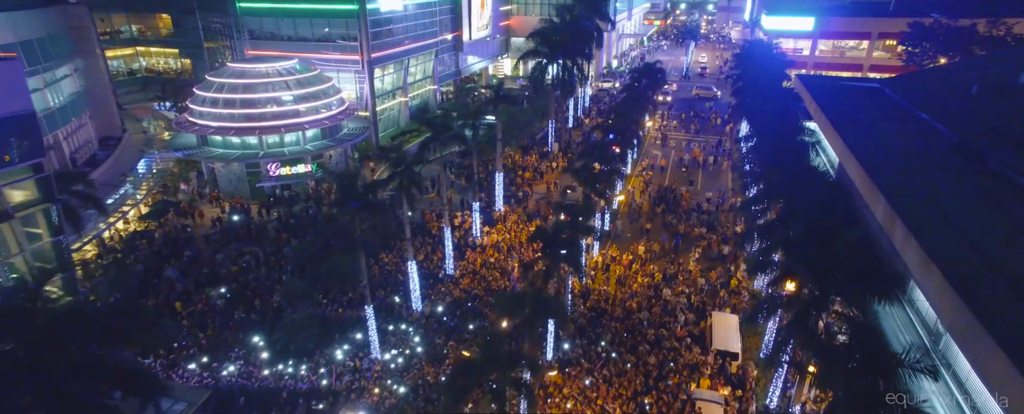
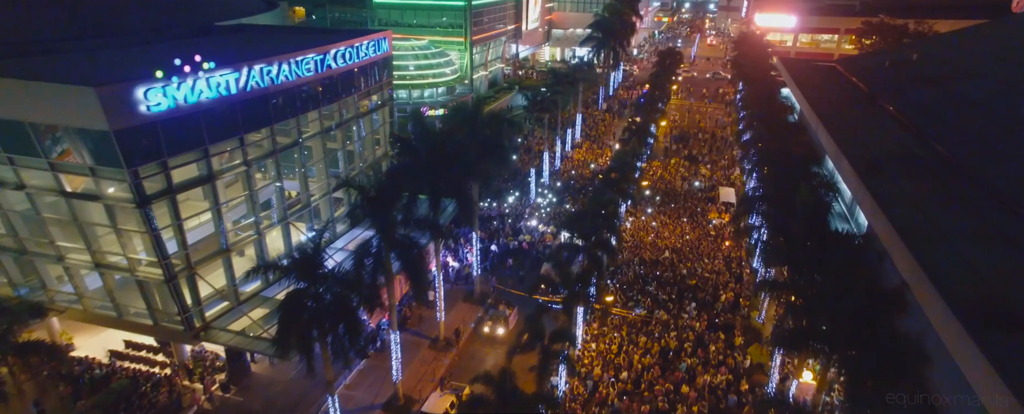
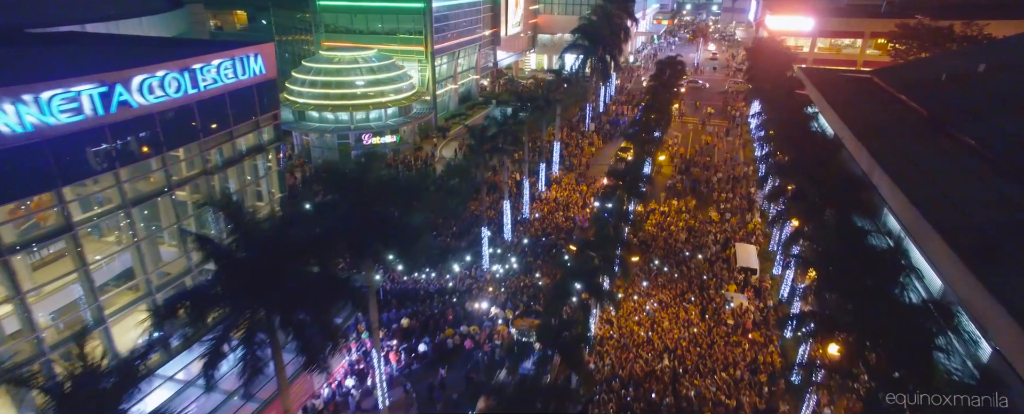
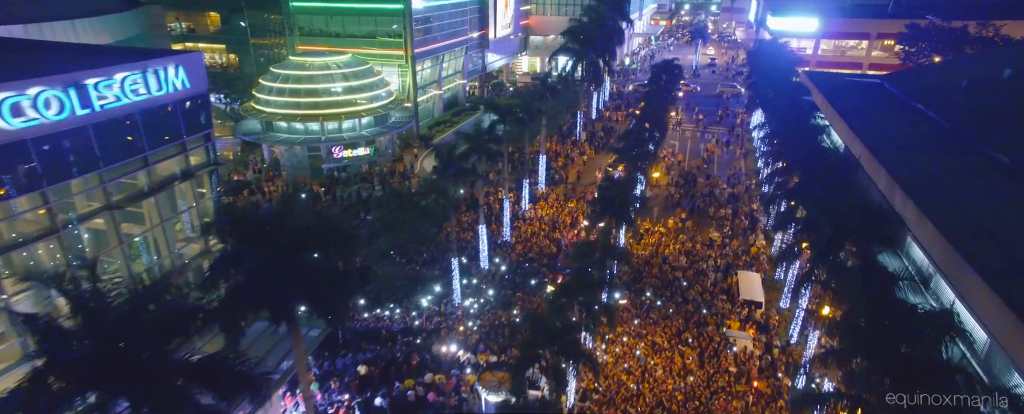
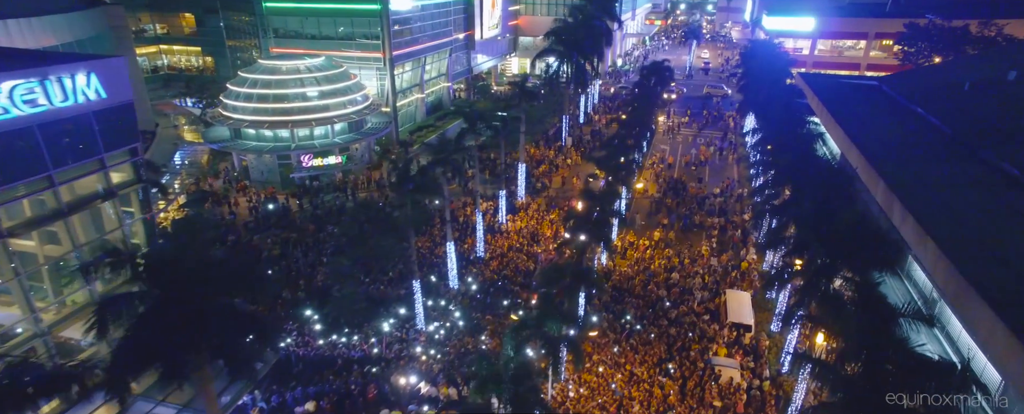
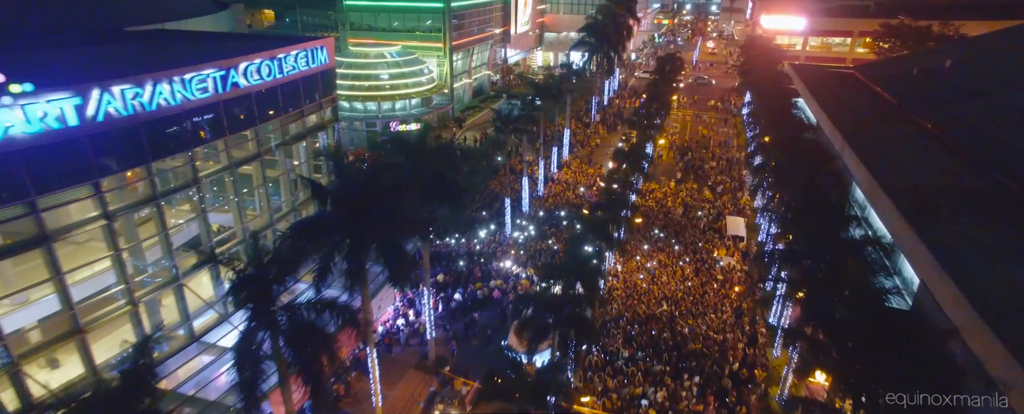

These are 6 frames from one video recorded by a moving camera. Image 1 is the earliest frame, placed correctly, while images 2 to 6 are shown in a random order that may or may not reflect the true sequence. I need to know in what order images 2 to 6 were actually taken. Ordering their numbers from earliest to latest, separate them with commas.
5, 4, 3, 6, 2
